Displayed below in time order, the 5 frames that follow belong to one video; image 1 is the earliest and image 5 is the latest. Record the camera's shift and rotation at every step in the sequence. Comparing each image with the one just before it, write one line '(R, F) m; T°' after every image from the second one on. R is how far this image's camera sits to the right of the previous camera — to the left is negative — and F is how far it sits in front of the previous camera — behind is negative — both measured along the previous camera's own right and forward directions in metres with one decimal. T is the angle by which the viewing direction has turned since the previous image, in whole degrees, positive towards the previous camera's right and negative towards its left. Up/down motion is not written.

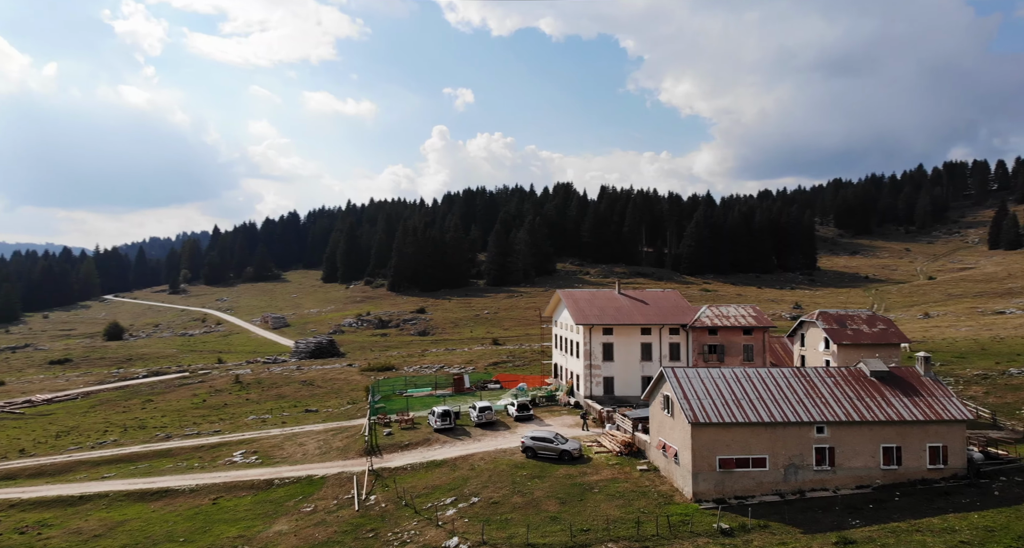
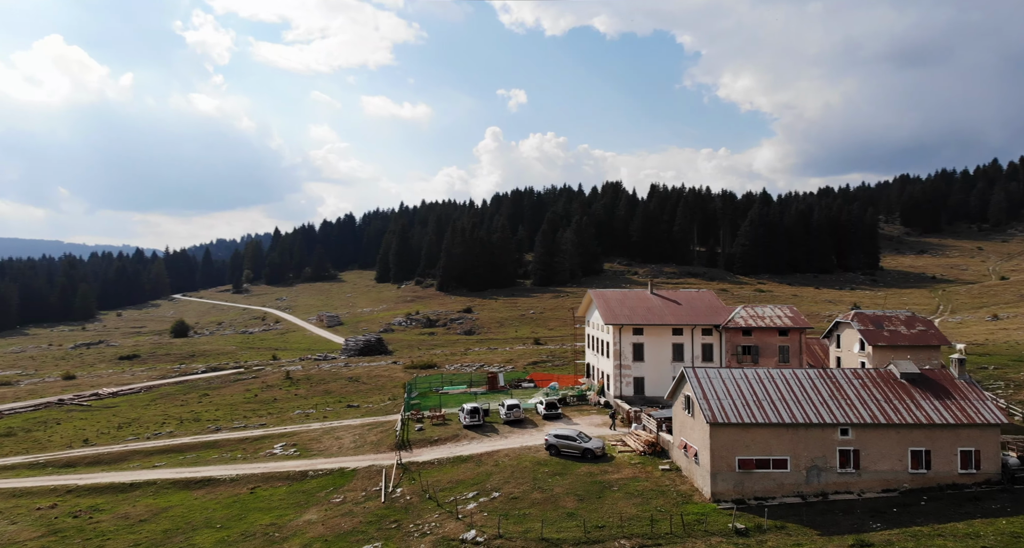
(+1.5, -0.5) m; -4°
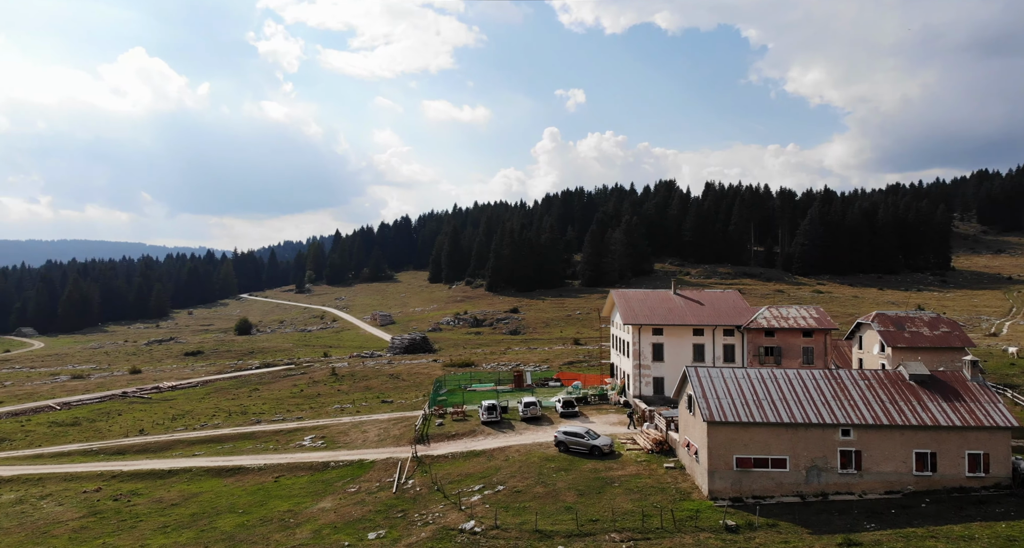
(+2.5, -0.9) m; -4°
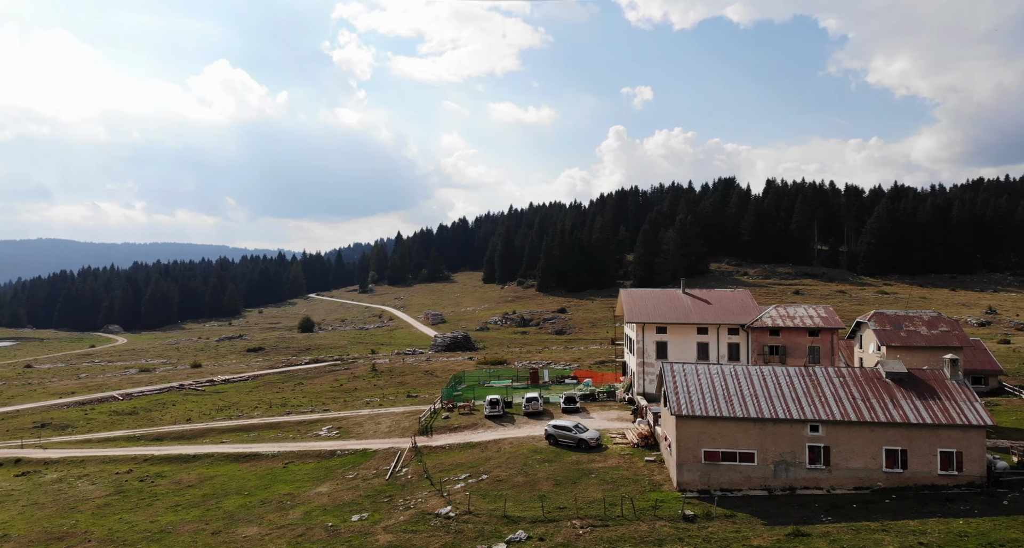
(+4.0, -1.4) m; -5°
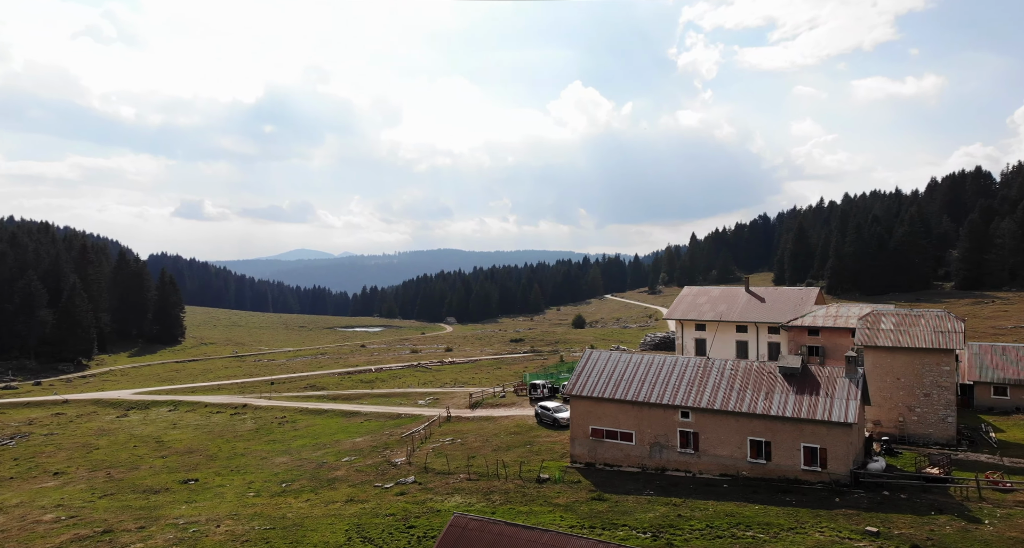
(+20.5, -2.6) m; -24°
